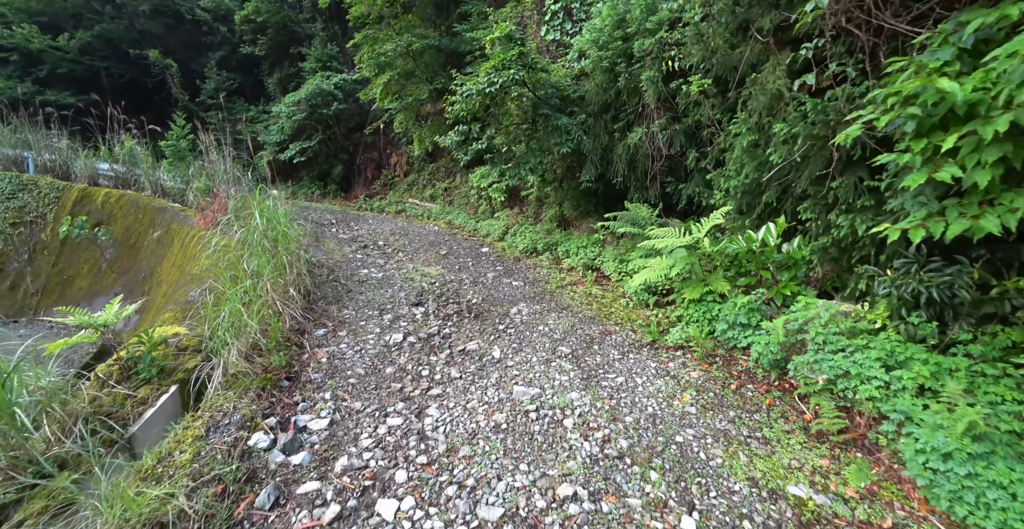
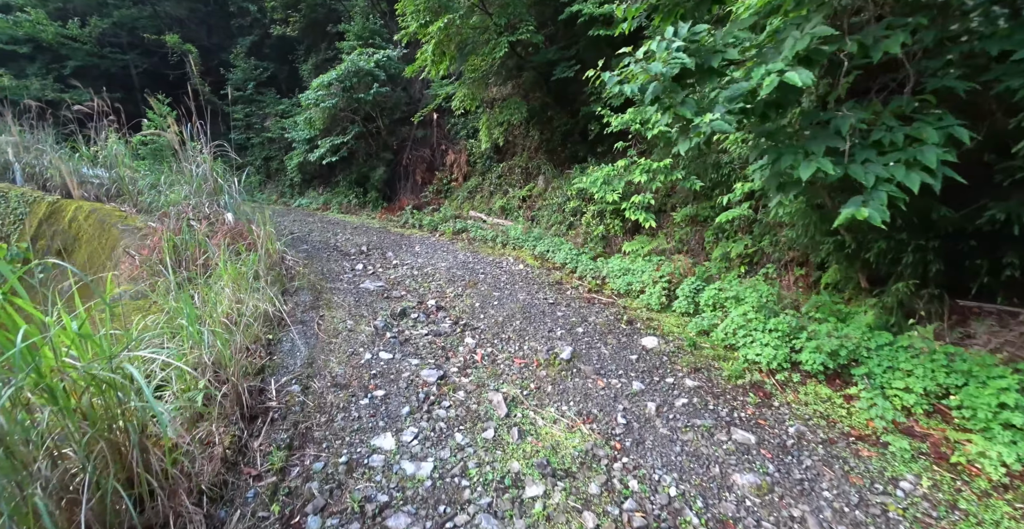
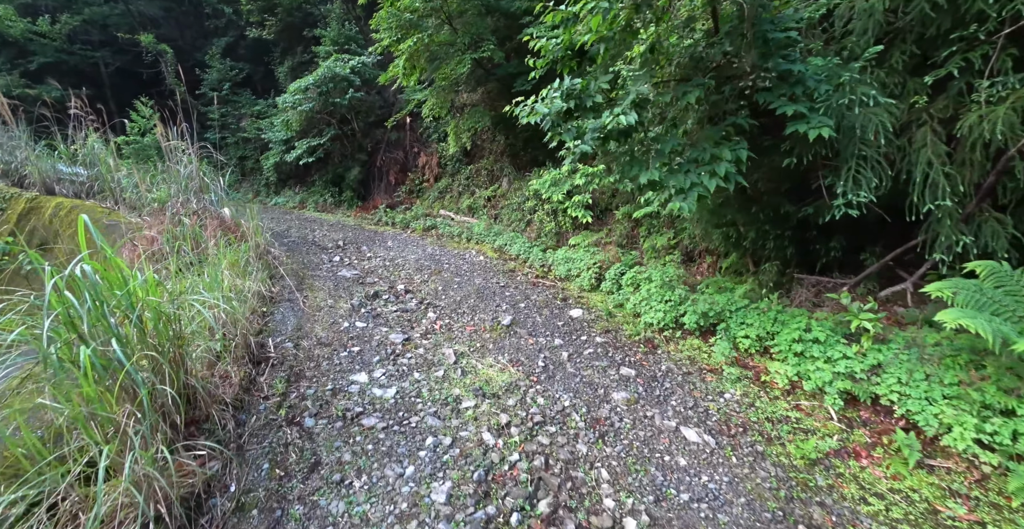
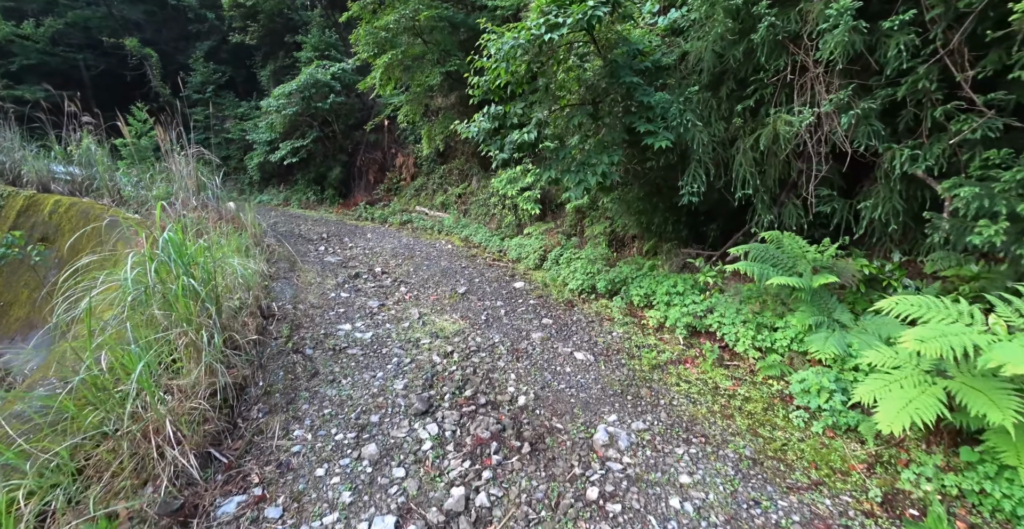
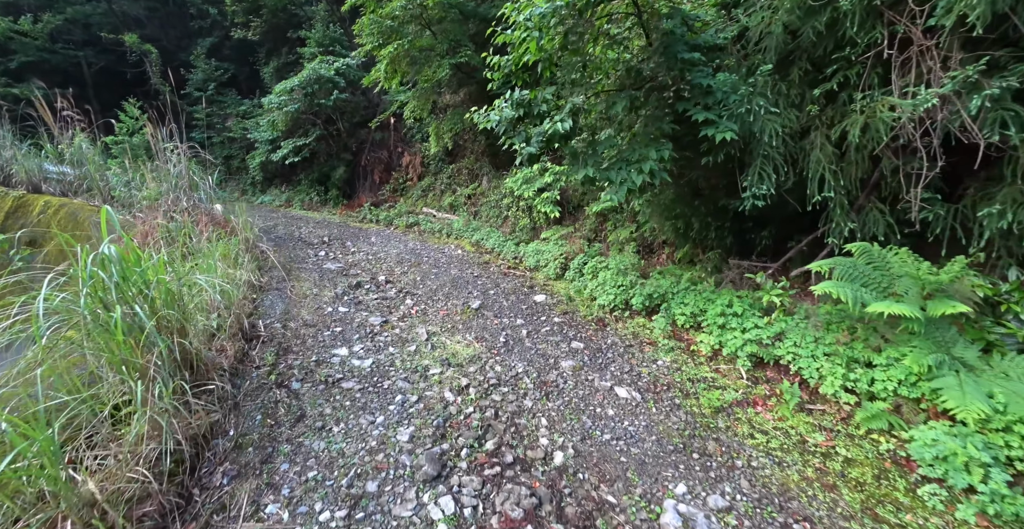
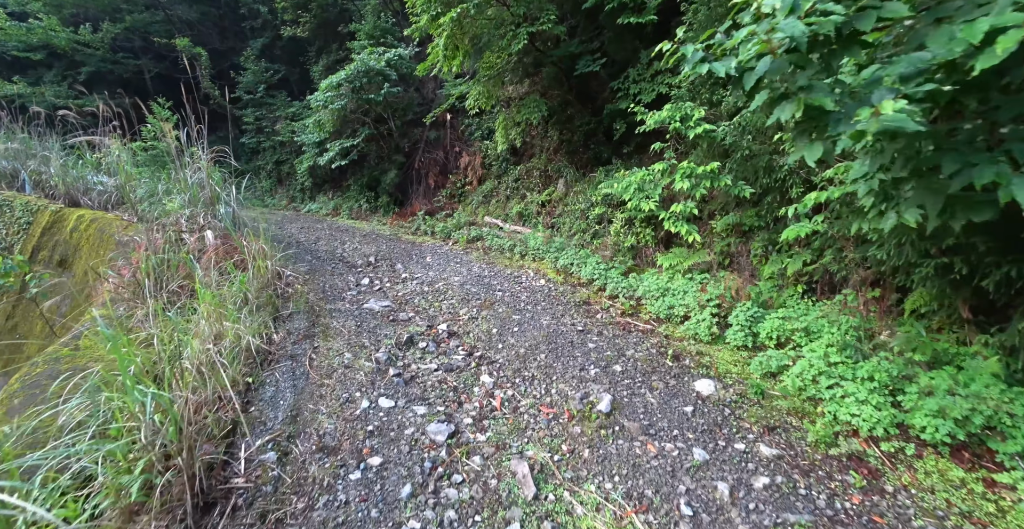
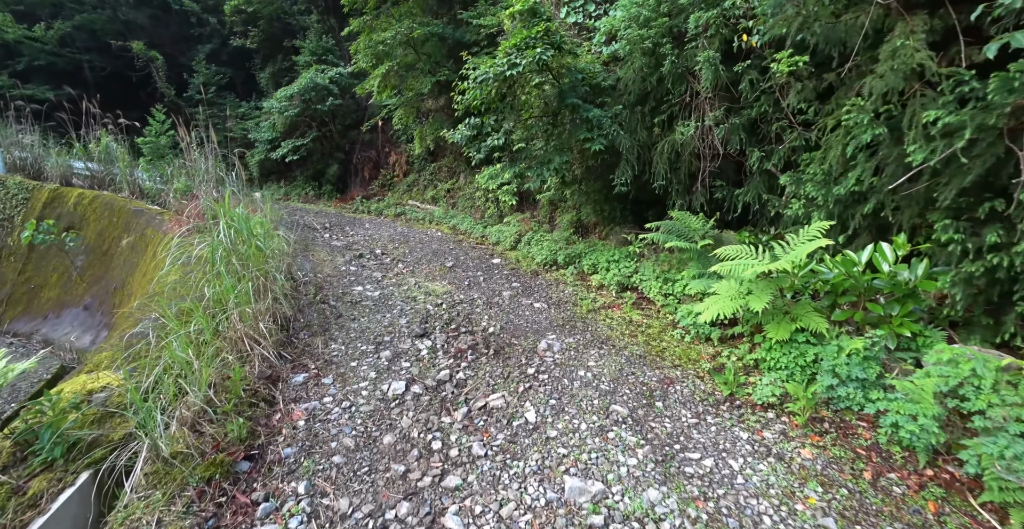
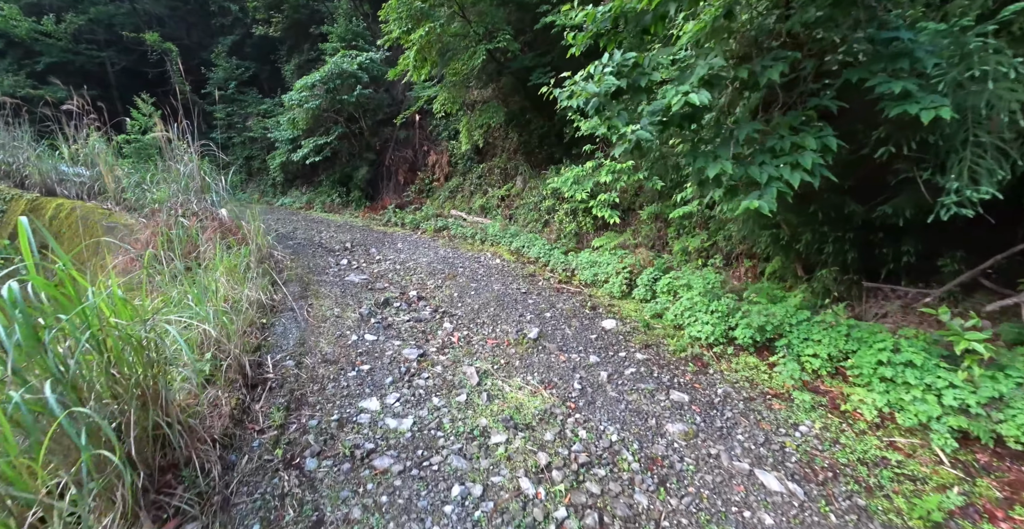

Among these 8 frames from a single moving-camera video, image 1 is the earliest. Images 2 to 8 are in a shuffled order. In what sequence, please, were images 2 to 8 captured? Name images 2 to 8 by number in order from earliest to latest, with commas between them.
7, 4, 5, 3, 8, 2, 6
